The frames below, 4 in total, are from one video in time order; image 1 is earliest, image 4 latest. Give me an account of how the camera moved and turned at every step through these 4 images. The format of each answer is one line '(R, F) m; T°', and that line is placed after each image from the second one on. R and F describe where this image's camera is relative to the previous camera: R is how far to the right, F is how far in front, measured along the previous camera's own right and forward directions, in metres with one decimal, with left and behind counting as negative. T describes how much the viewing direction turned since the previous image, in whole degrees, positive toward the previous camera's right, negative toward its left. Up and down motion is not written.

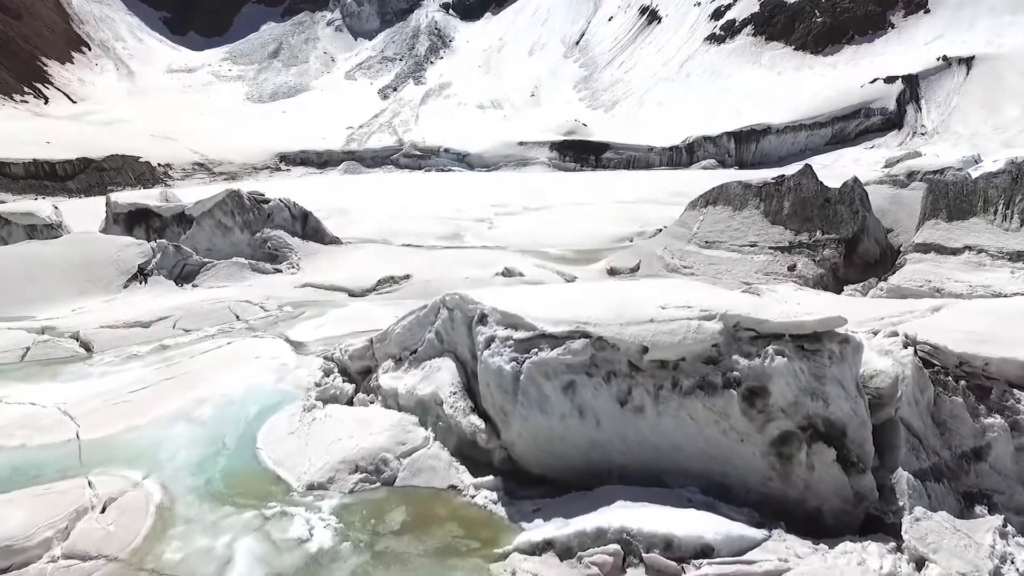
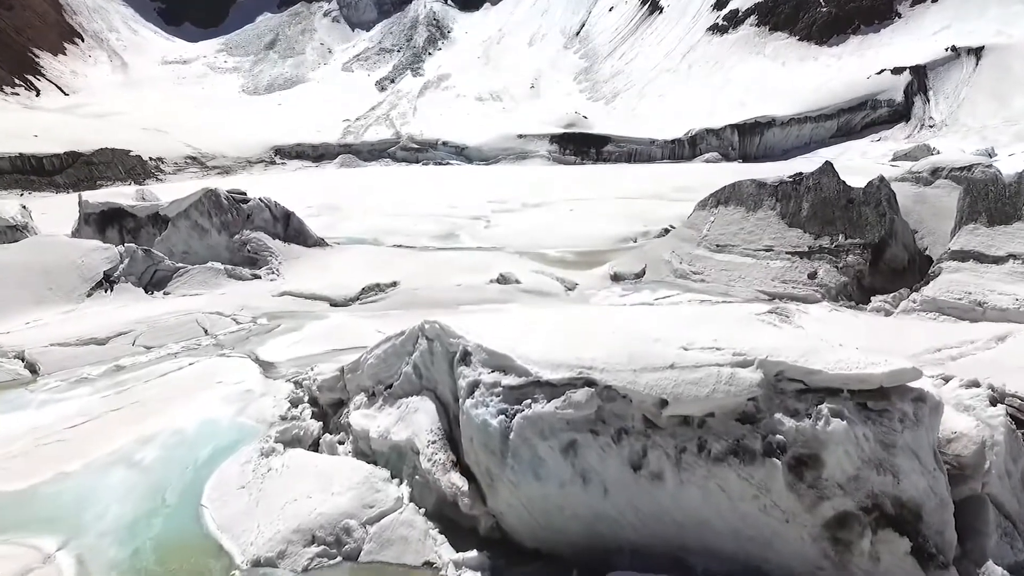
(+0.1, +0.6) m; 0°
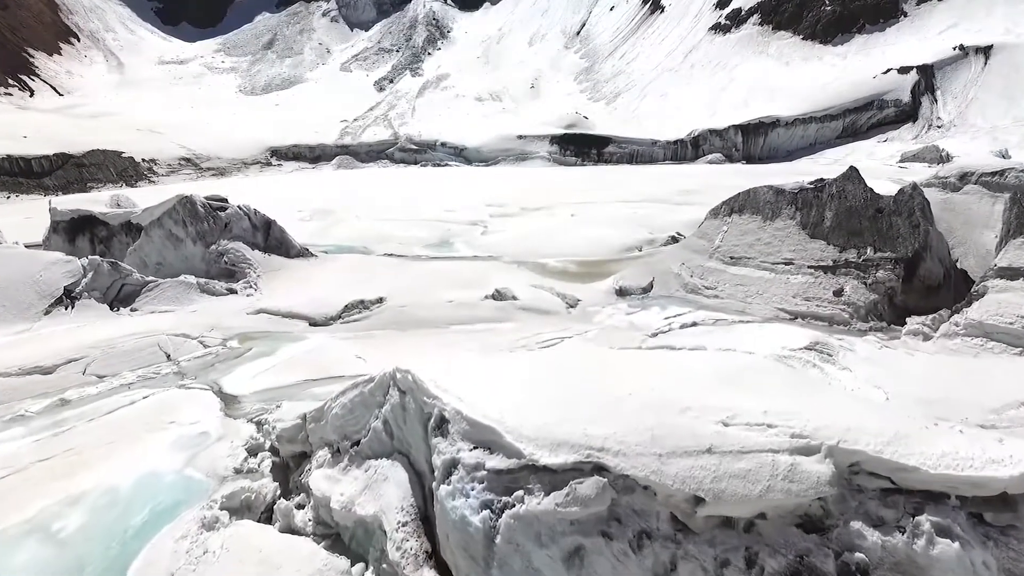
(0.0, +0.6) m; 0°
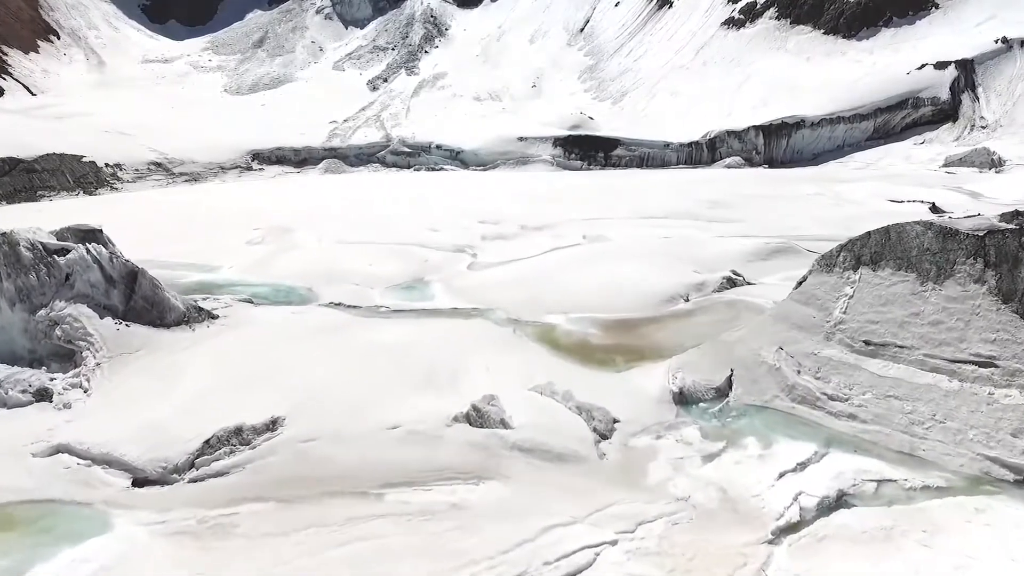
(+0.1, +2.8) m; 0°
